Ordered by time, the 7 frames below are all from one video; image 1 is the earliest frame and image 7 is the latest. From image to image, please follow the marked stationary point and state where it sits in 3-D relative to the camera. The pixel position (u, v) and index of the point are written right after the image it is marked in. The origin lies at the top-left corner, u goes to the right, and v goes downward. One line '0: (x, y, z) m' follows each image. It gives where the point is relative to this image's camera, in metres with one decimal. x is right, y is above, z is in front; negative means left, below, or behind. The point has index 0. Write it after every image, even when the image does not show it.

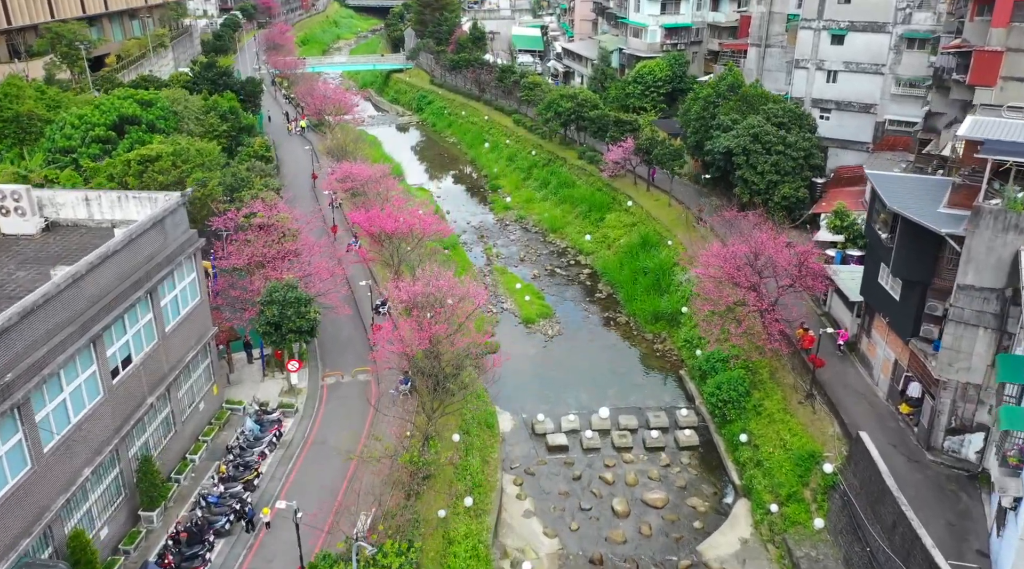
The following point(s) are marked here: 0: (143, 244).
0: (-8.0, +0.9, +17.6) m
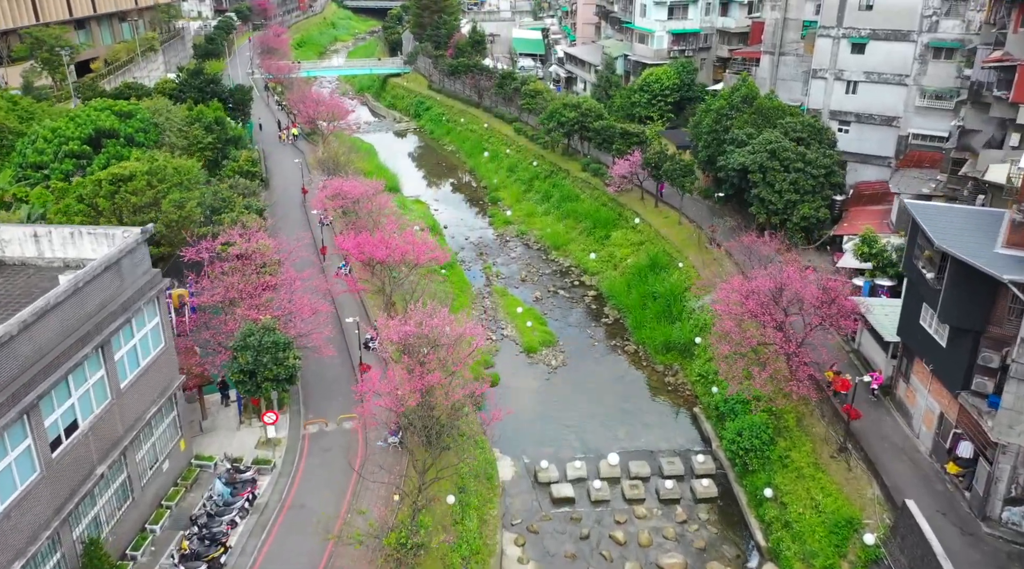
0: (-7.9, -0.1, +15.5) m
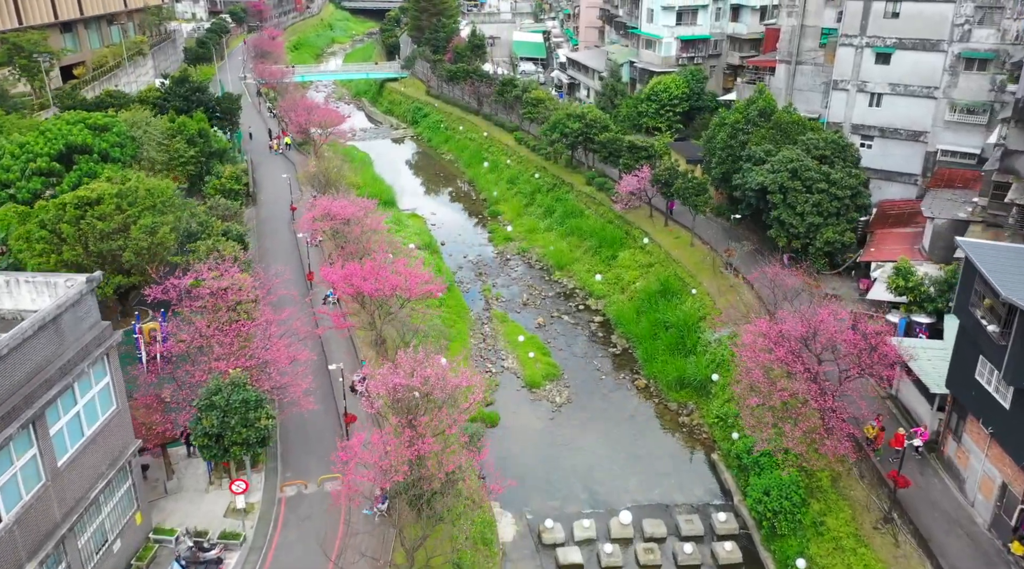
0: (-7.9, -1.2, +13.2) m
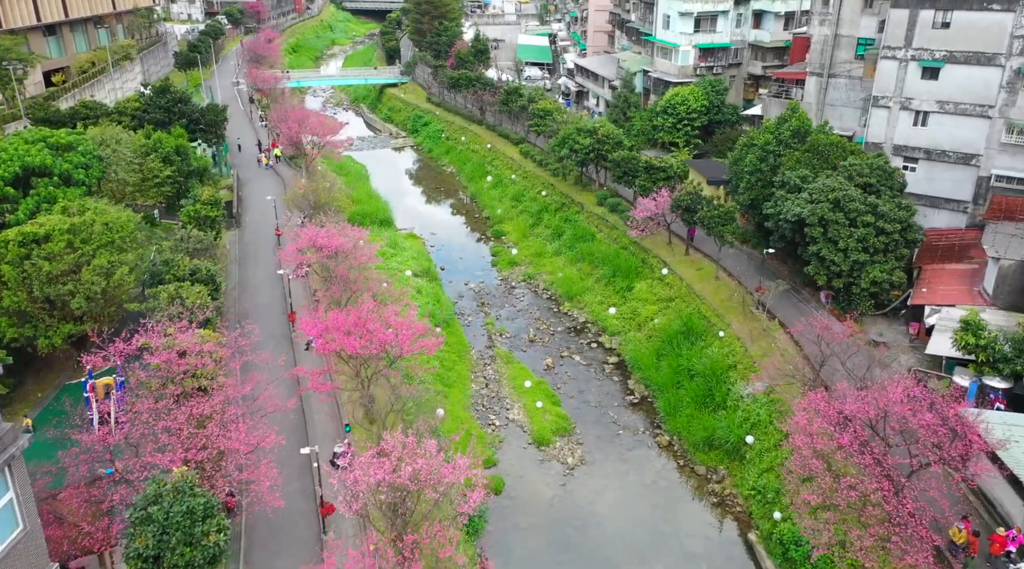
0: (-7.7, -2.5, +9.9) m
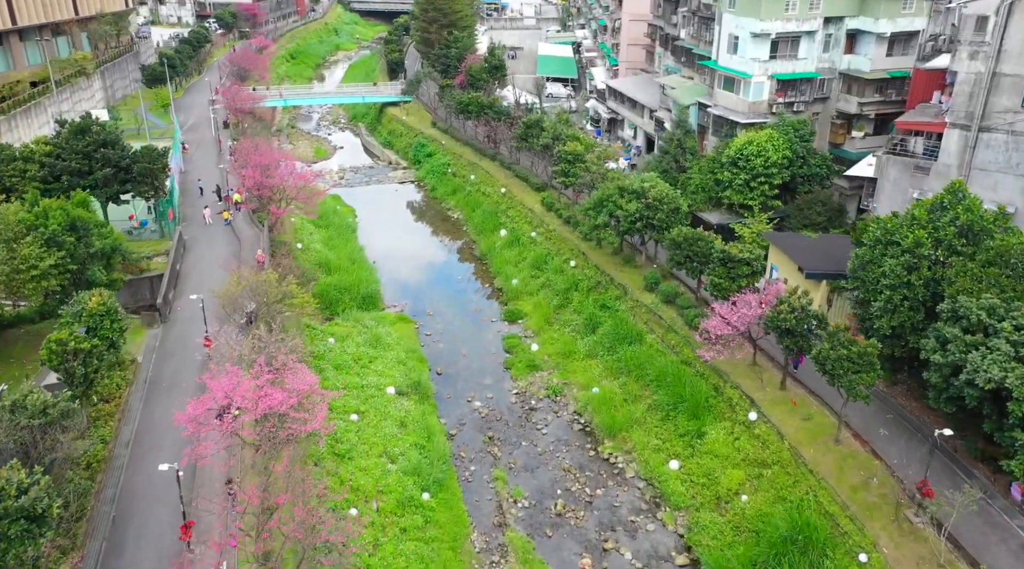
0: (-7.6, -6.6, +0.1) m
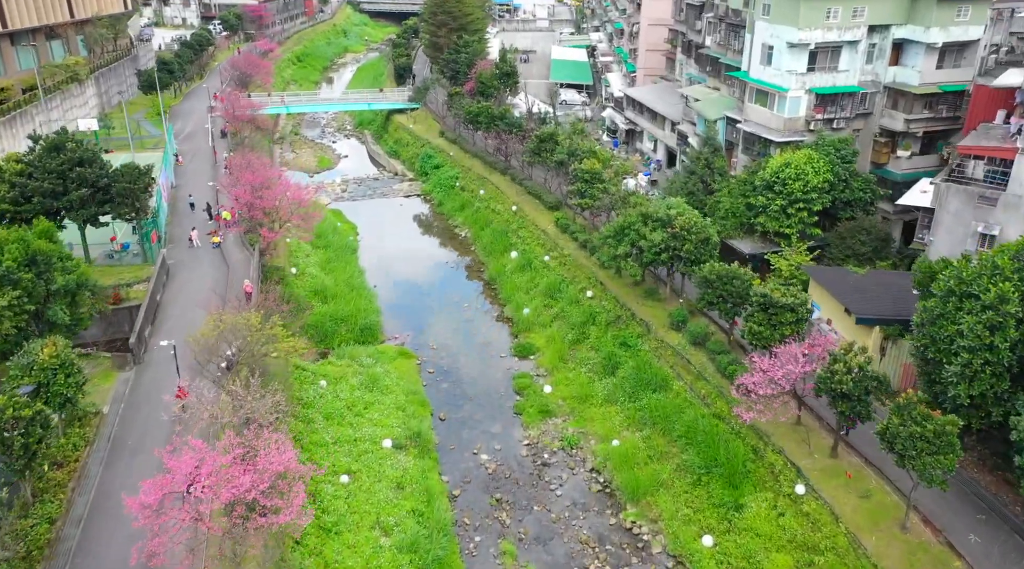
0: (-7.6, -7.8, -2.7) m
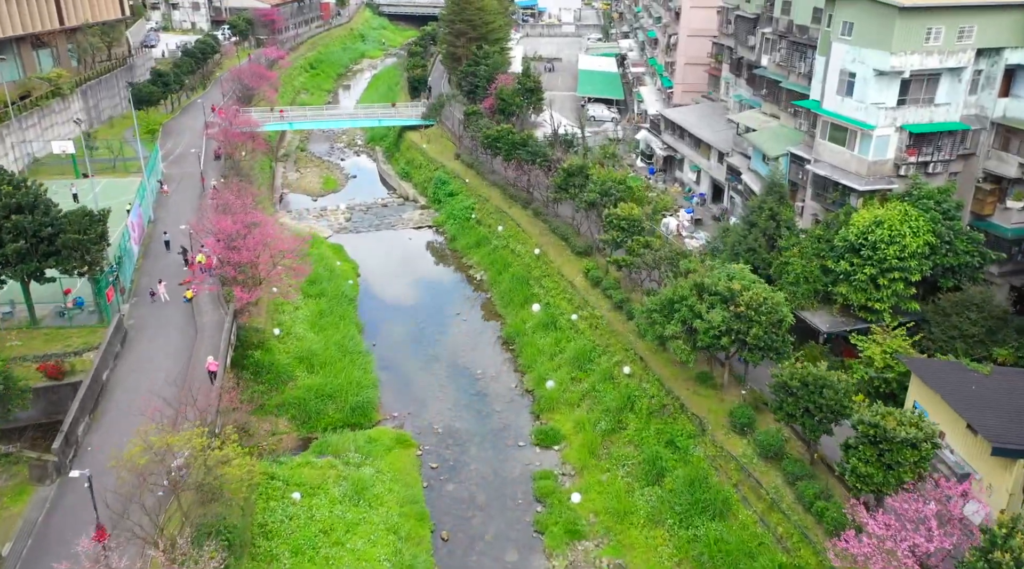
0: (-7.9, -10.1, -8.0) m
